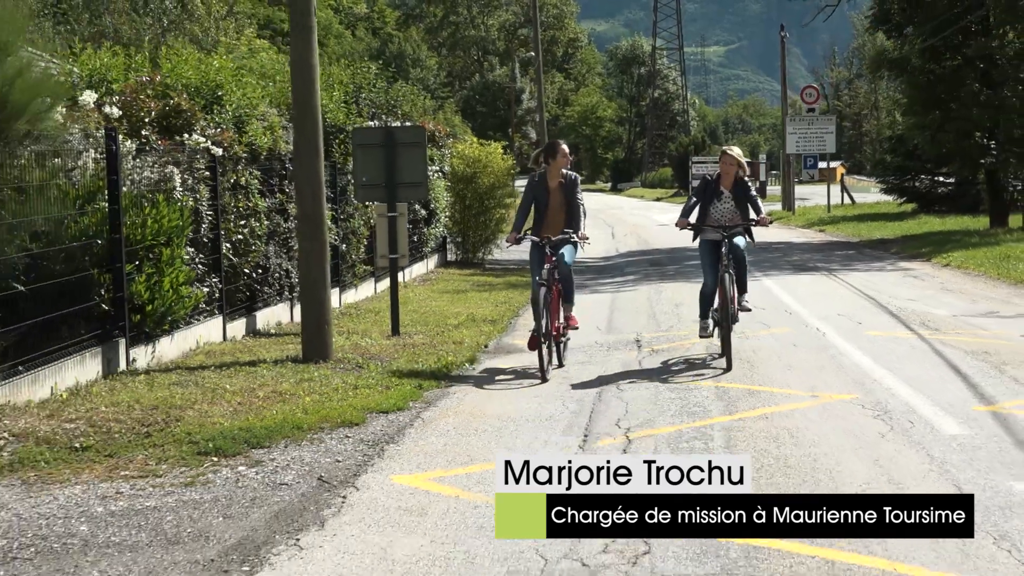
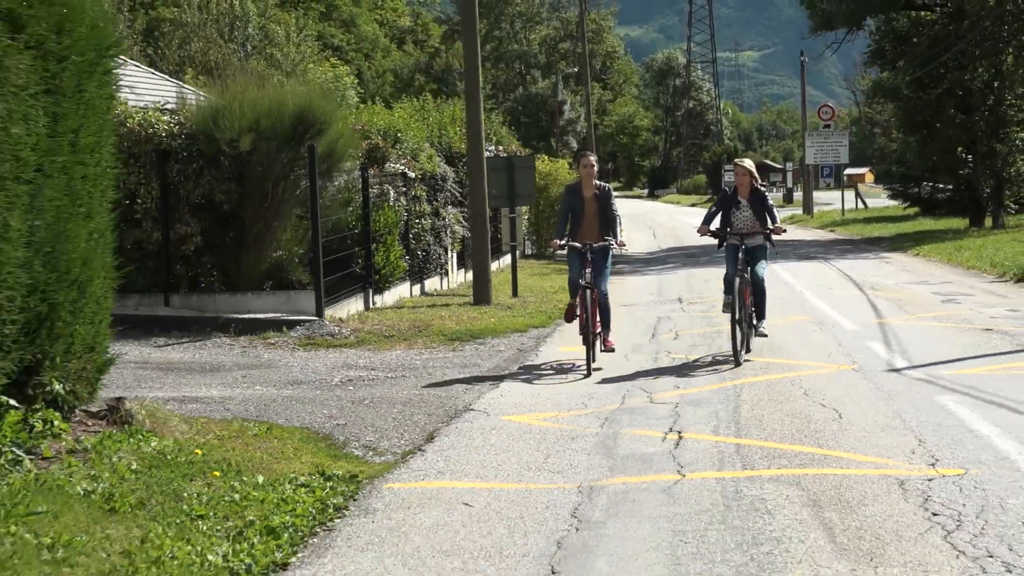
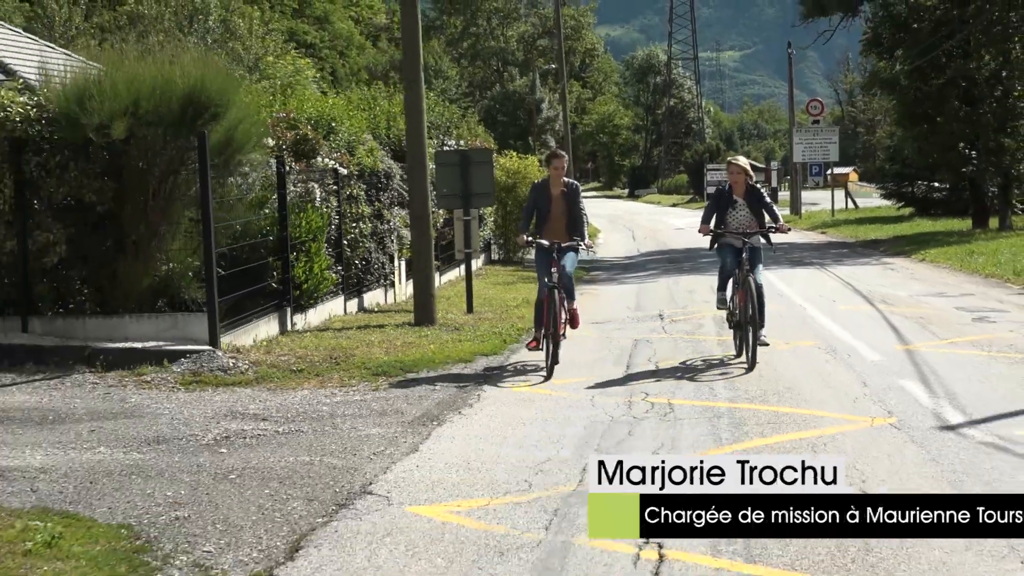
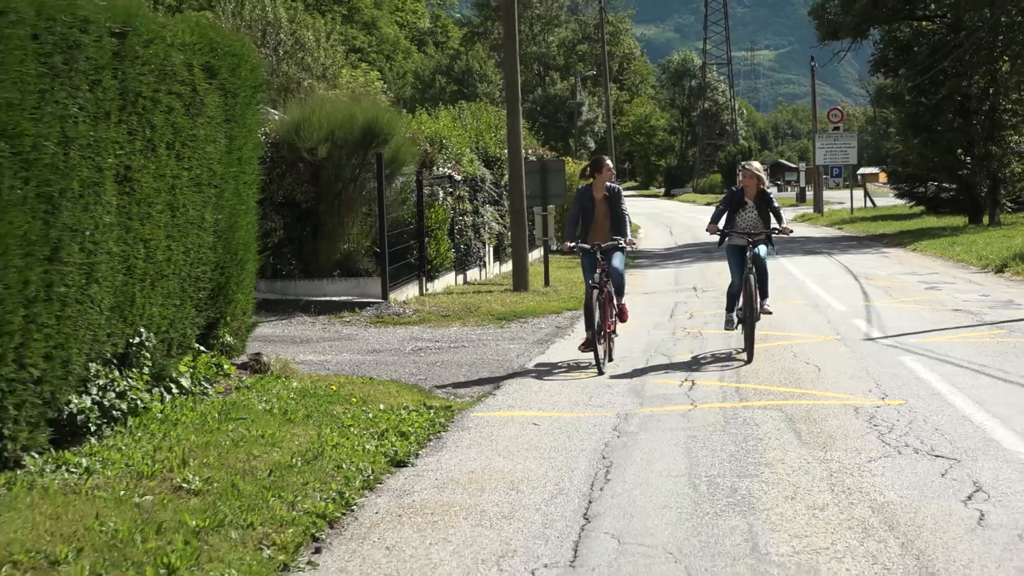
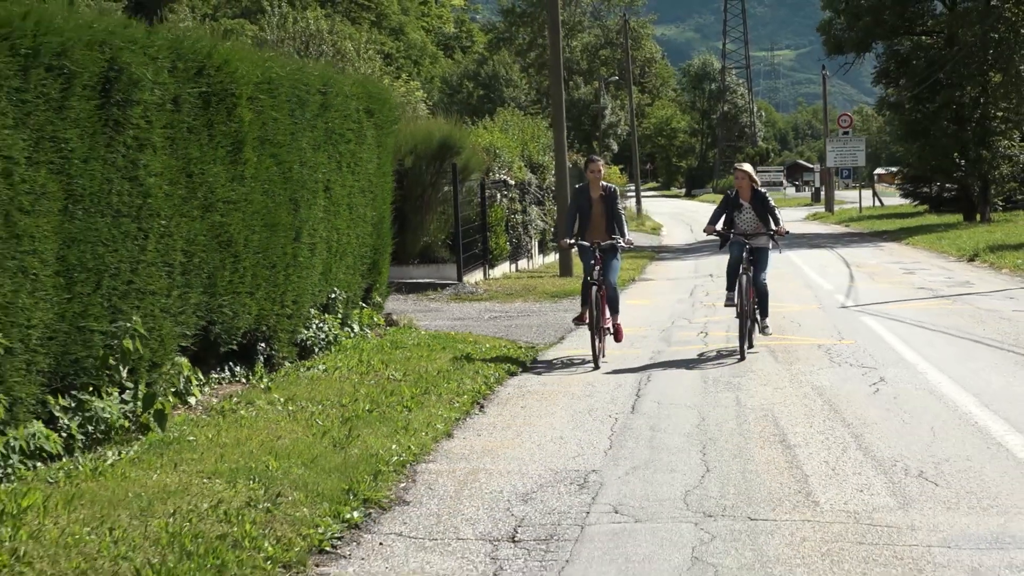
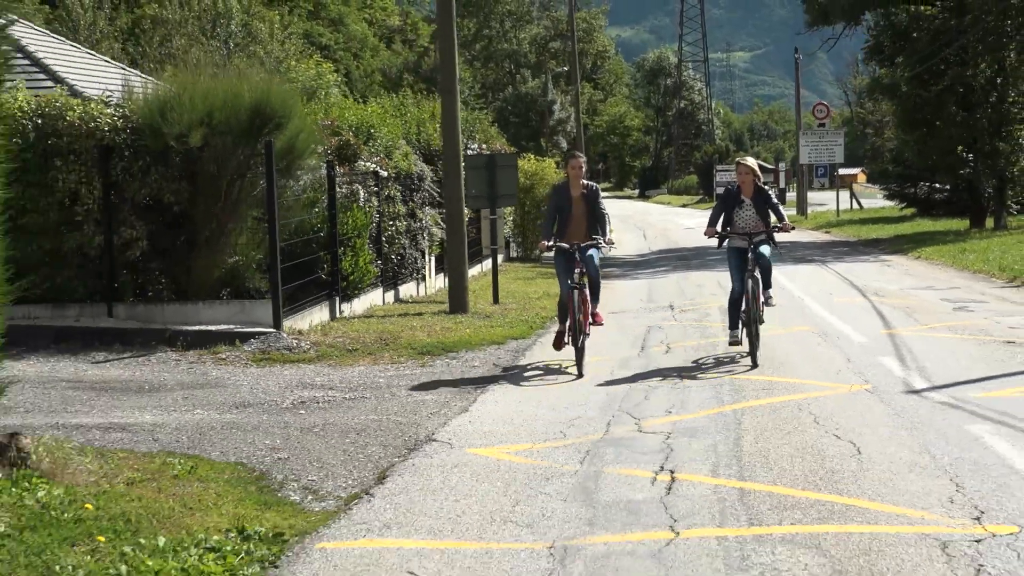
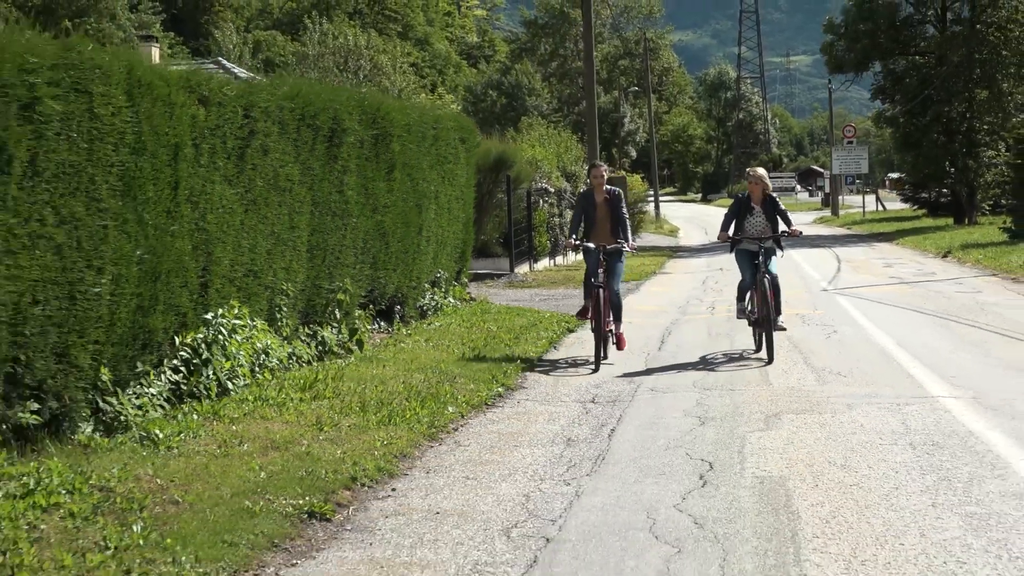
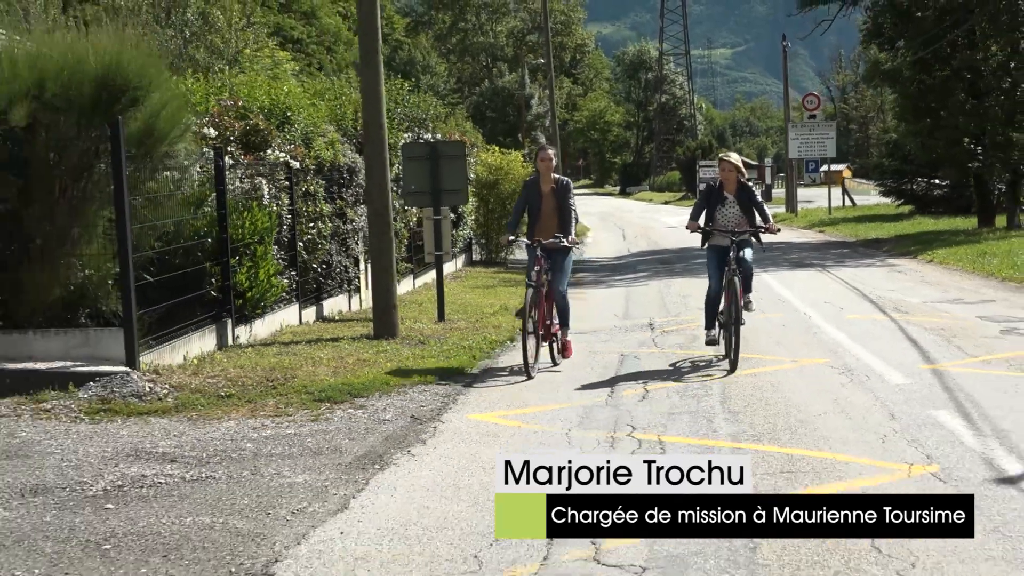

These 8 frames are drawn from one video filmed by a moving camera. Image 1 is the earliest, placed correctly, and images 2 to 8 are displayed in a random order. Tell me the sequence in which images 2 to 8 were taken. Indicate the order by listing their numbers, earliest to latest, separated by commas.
8, 3, 6, 2, 4, 5, 7
